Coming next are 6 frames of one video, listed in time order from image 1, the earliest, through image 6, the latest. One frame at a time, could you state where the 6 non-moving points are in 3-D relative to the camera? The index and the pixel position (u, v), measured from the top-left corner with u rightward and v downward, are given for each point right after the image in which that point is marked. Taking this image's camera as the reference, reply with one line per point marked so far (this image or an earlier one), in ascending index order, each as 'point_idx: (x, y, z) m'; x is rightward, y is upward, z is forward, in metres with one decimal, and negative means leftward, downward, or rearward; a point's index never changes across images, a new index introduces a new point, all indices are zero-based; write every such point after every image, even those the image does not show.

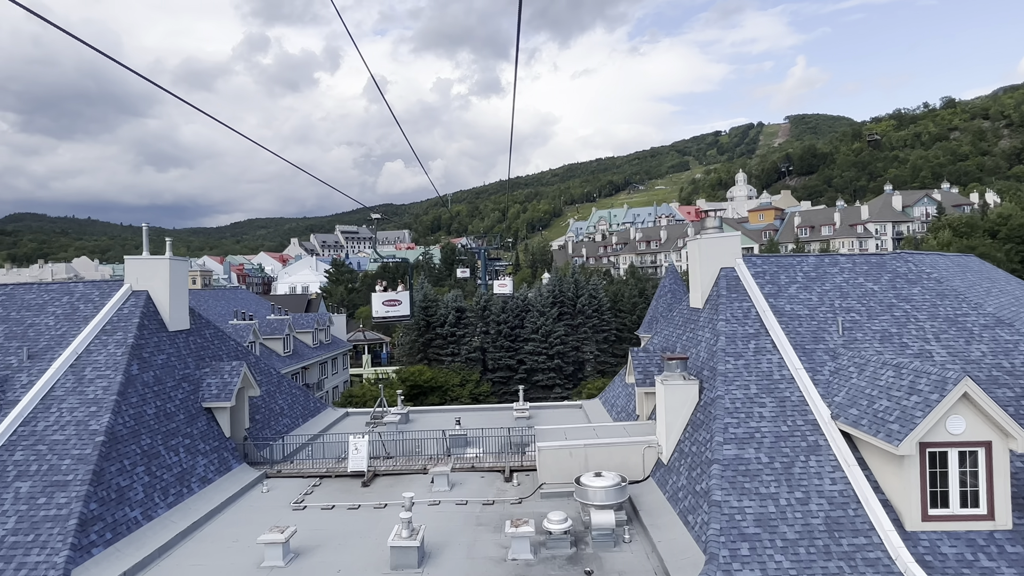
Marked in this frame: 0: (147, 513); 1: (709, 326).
0: (-7.5, -4.6, +12.3) m
1: (+5.0, -1.0, +15.3) m
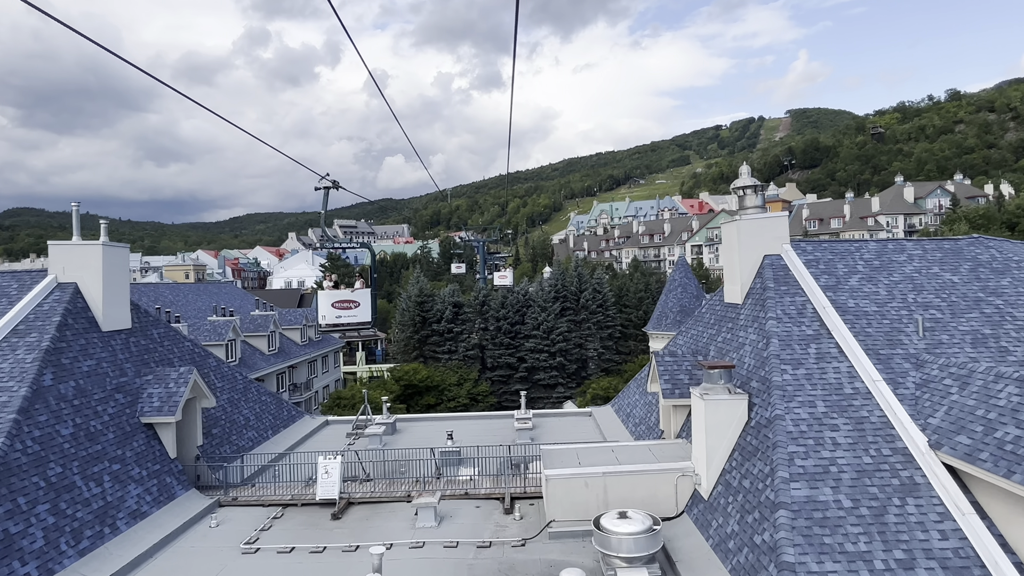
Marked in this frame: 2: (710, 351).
0: (-7.4, -4.5, +9.6) m
1: (+5.1, -0.8, +12.5) m
2: (+4.6, -1.5, +13.9) m
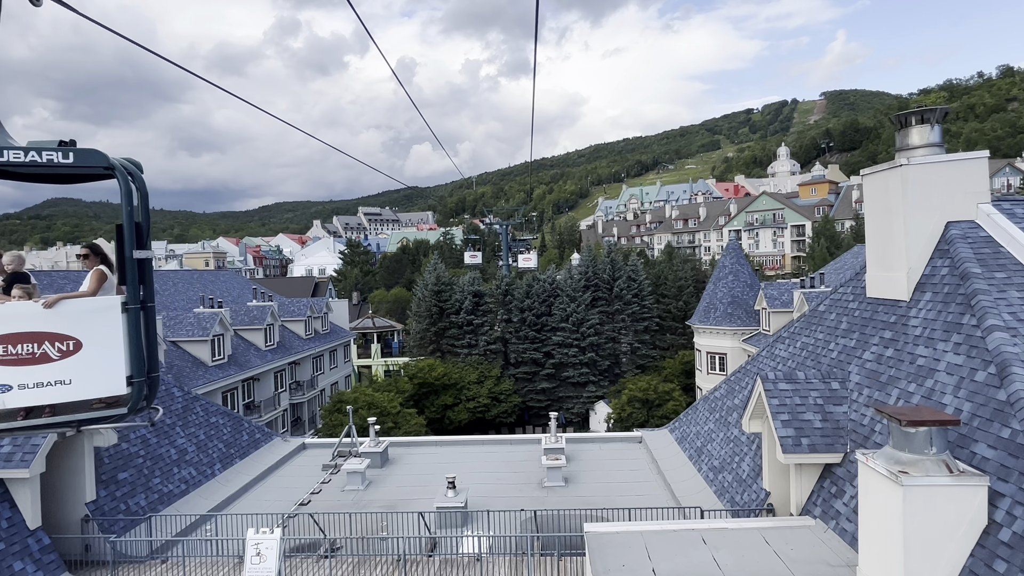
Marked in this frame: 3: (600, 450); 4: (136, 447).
0: (-7.2, -4.3, +5.0) m
1: (+5.4, -0.6, +7.4) m
2: (+5.0, -1.3, +8.8) m
3: (+2.4, -4.4, +16.2) m
4: (-7.6, -3.2, +12.1) m
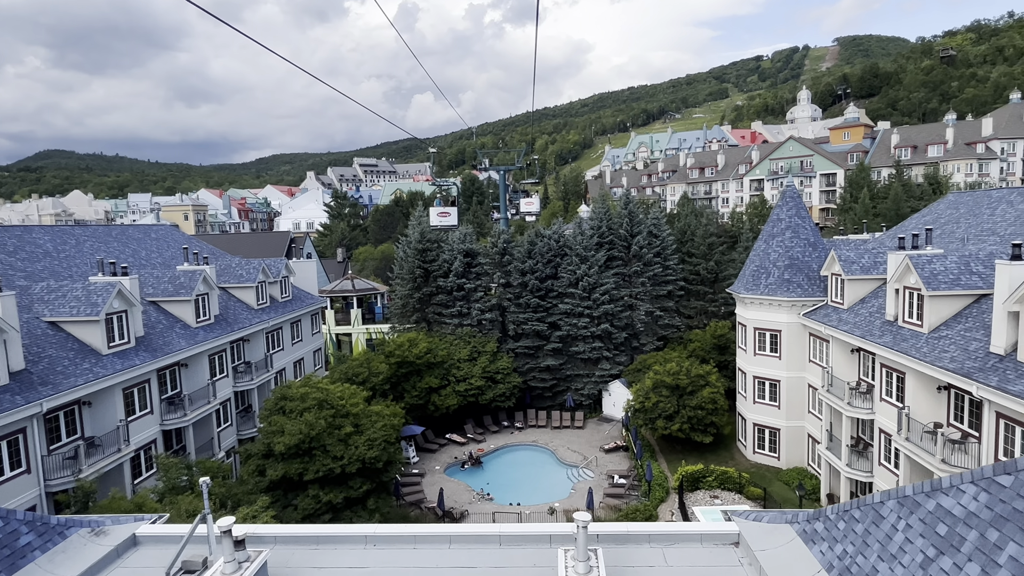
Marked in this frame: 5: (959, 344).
0: (-7.4, -4.8, -2.5) m
1: (+5.2, -1.0, -0.5) m
2: (+4.8, -1.5, +1.0) m
3: (+2.2, -4.0, +8.6) m
4: (-7.8, -3.1, +4.5) m
5: (+14.2, -1.8, +19.0) m
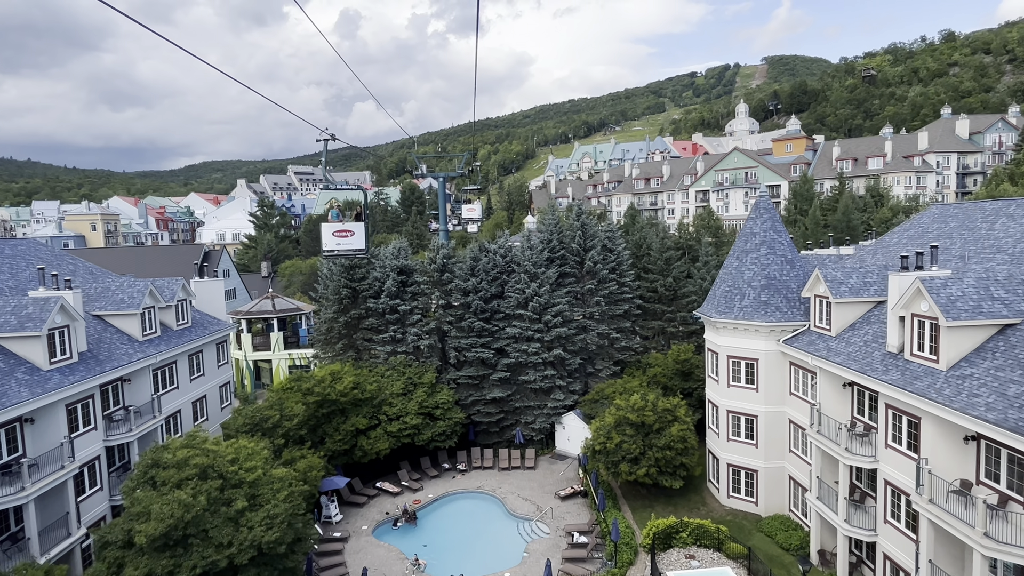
0: (-6.9, -5.5, -7.7) m
1: (+5.5, -1.5, -4.5) m
2: (+5.0, -2.1, -3.0) m
3: (+1.7, -4.8, +4.3) m
4: (-7.9, -3.9, -0.7) m
5: (+12.6, -2.6, +15.7) m
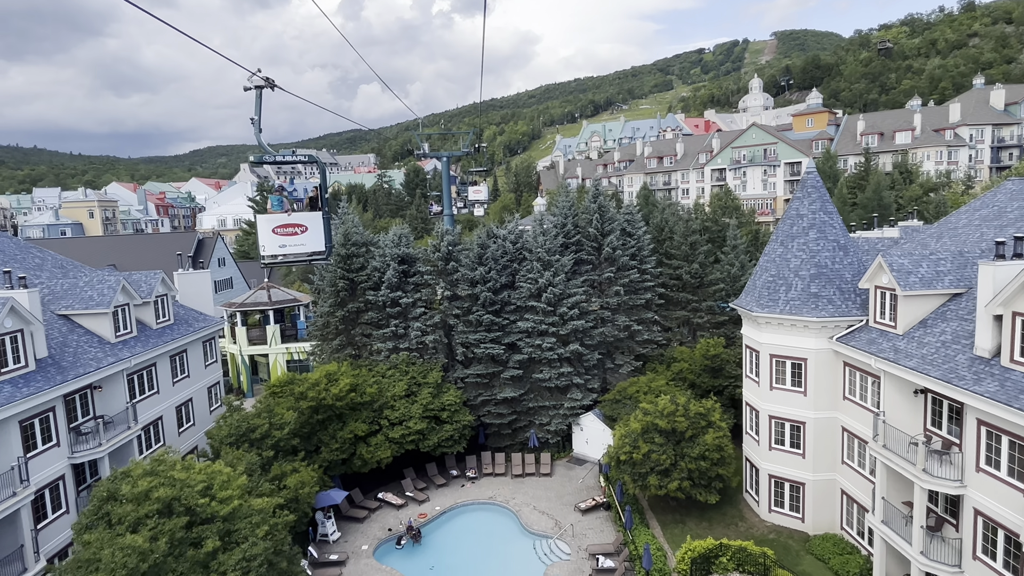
0: (-6.7, -6.3, -10.6) m
1: (+5.7, -2.1, -7.6) m
2: (+5.2, -2.6, -6.1) m
3: (+2.0, -5.1, +1.3) m
4: (-7.6, -4.5, -3.6) m
5: (+13.0, -2.5, +12.5) m
